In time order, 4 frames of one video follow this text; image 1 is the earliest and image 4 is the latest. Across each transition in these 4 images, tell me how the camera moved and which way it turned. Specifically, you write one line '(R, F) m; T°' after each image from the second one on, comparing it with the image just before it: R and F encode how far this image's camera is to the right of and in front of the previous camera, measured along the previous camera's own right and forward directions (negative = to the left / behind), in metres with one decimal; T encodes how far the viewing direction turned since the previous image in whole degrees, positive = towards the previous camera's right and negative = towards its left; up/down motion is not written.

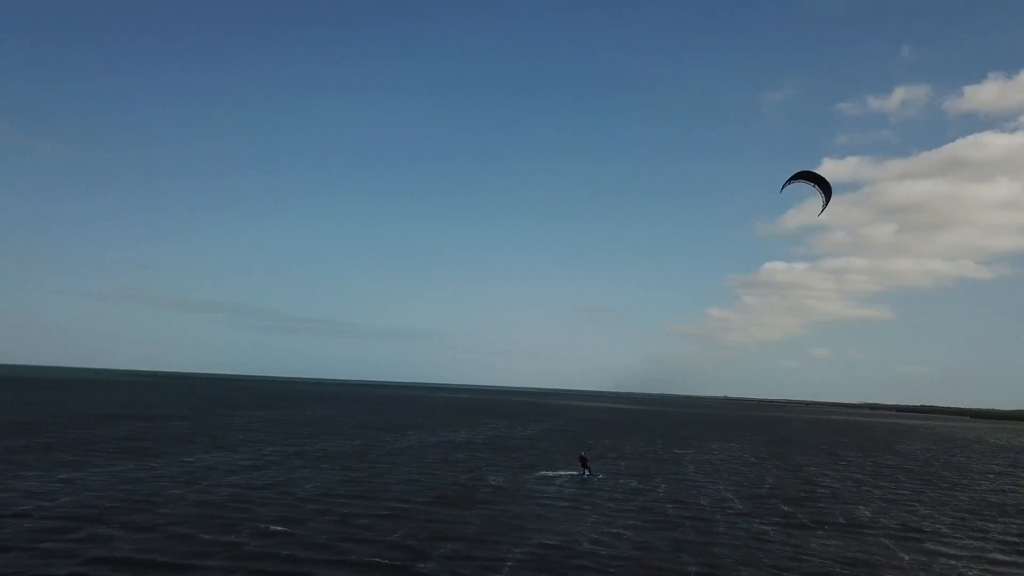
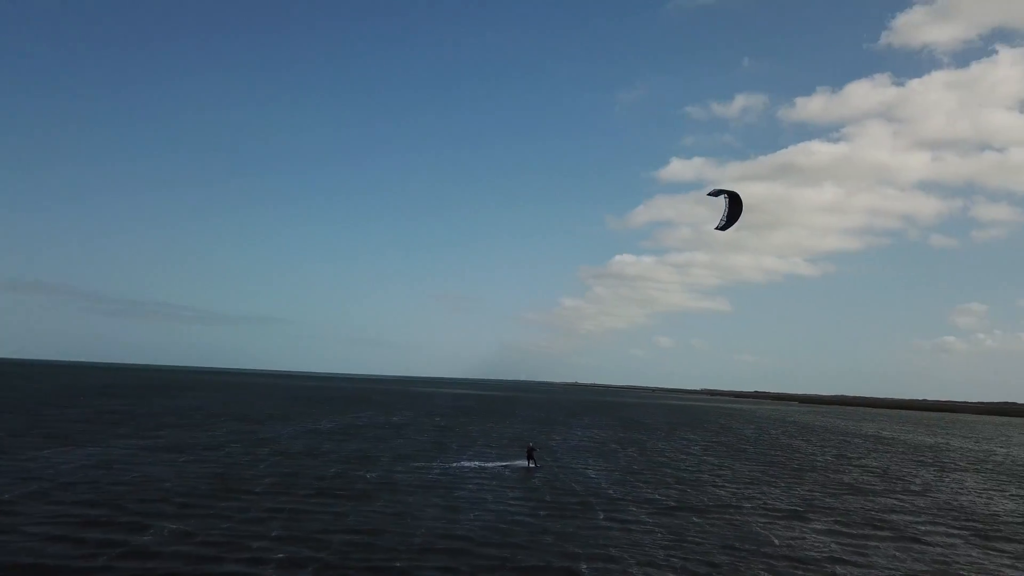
(+7.5, -5.0) m; +7°
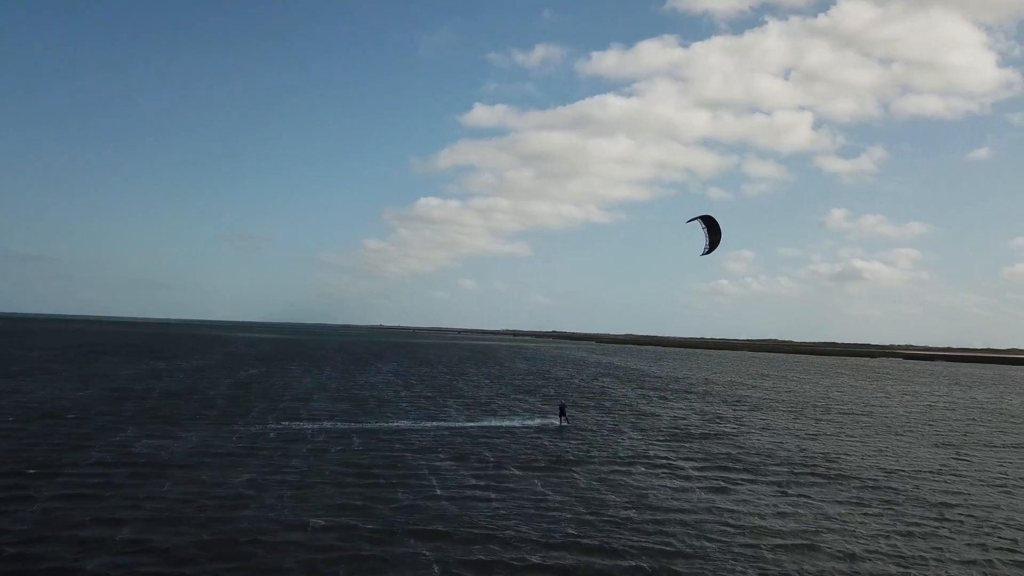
(-0.3, +0.1) m; +14°
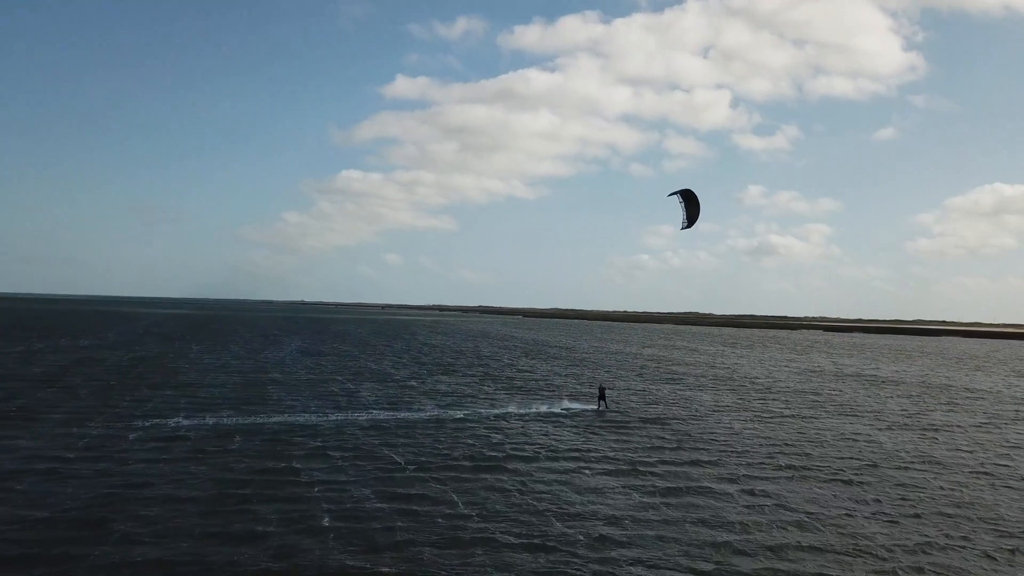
(0.0, +0.7) m; +5°
